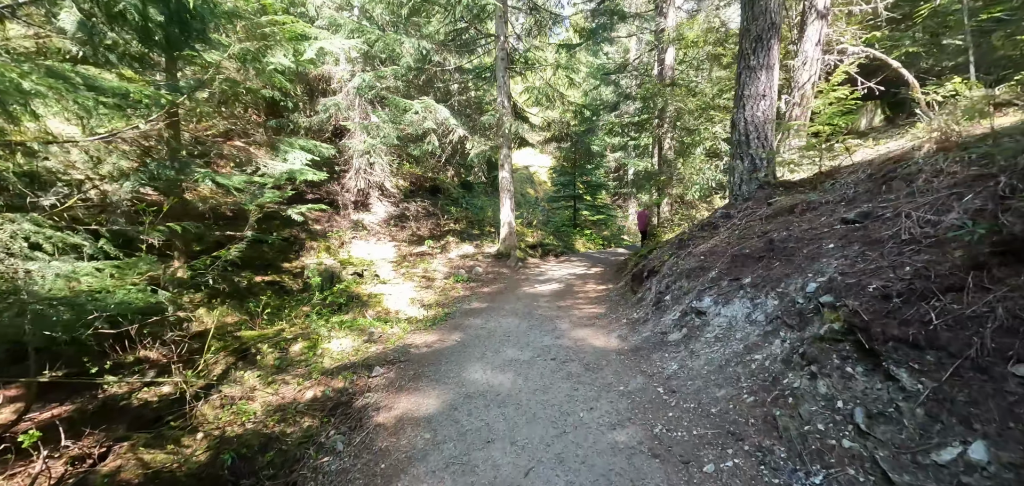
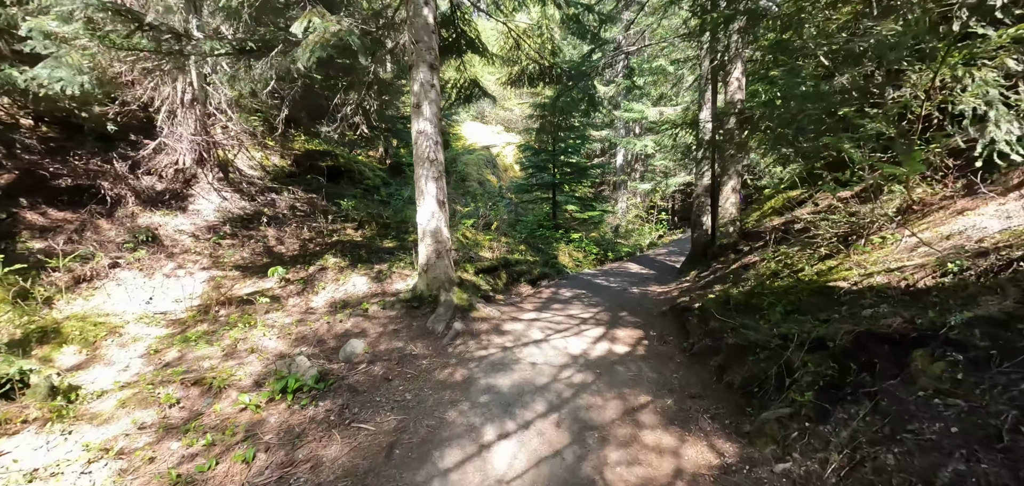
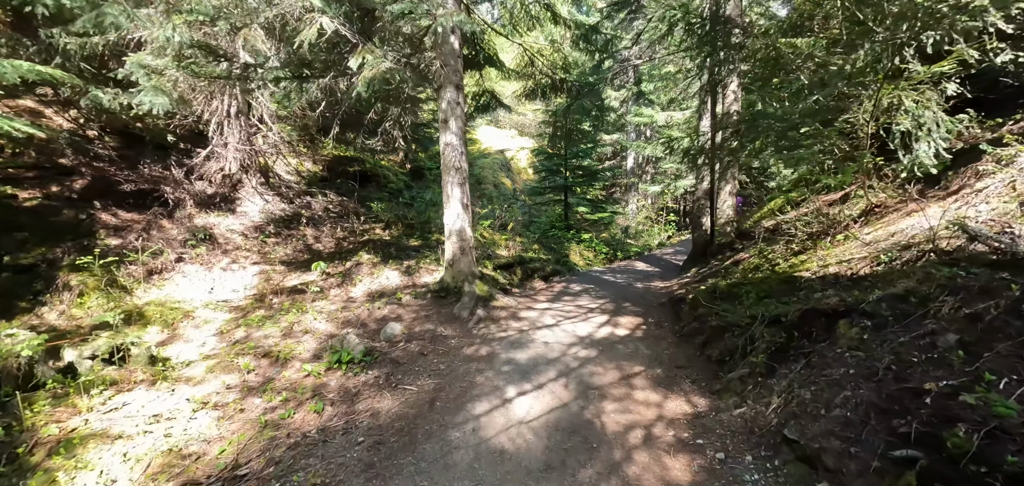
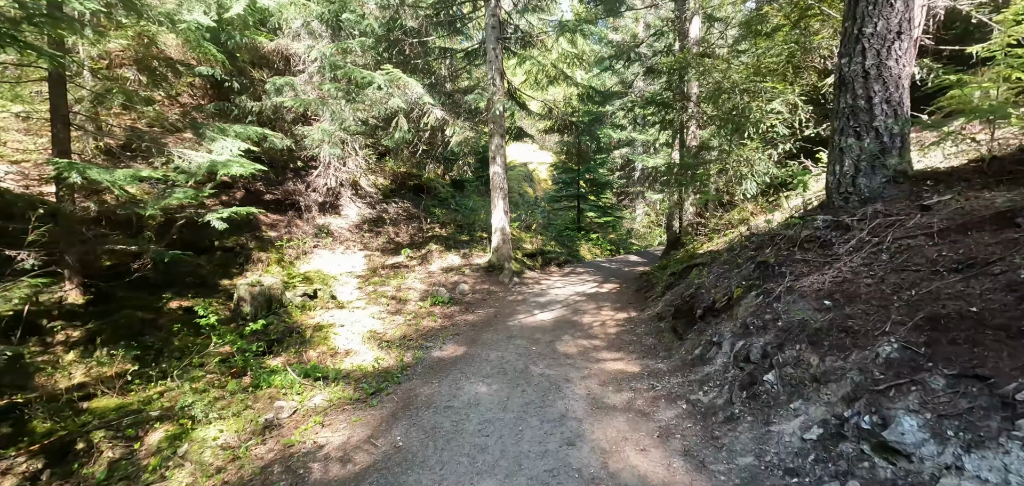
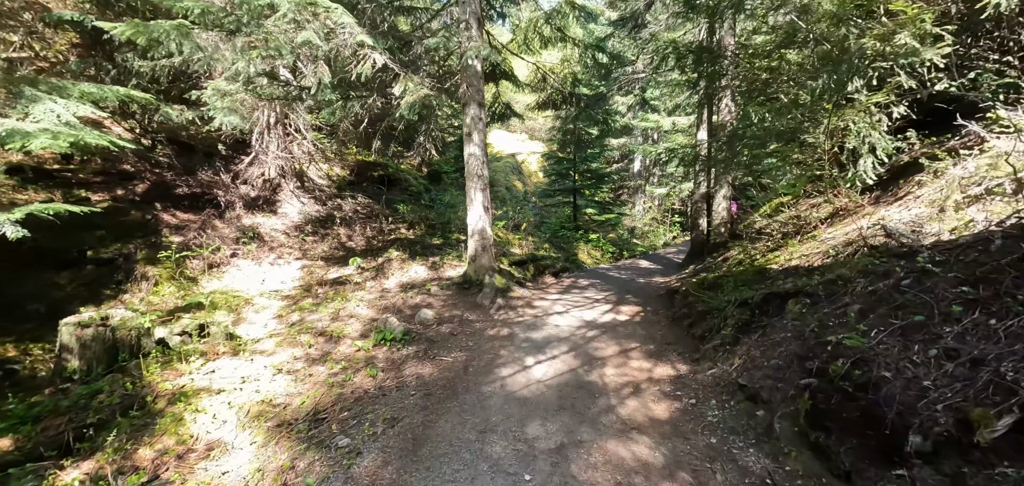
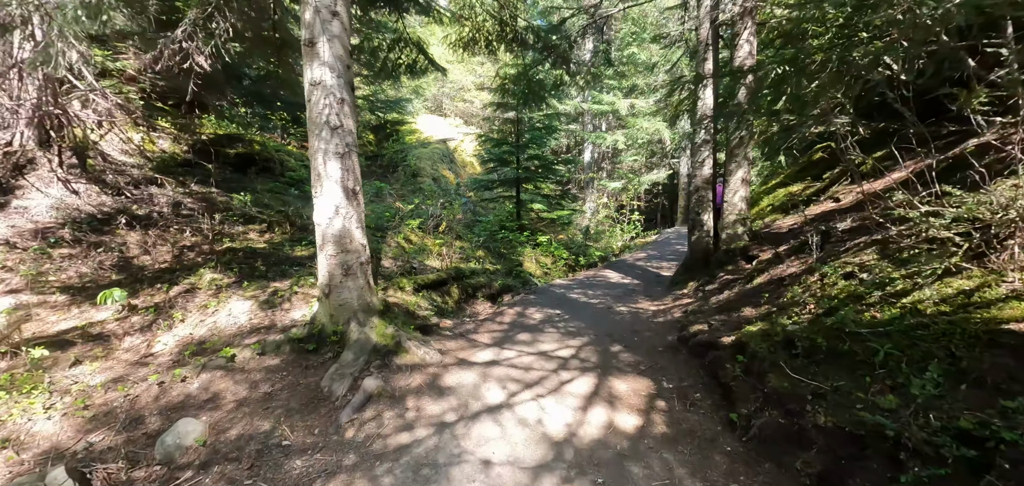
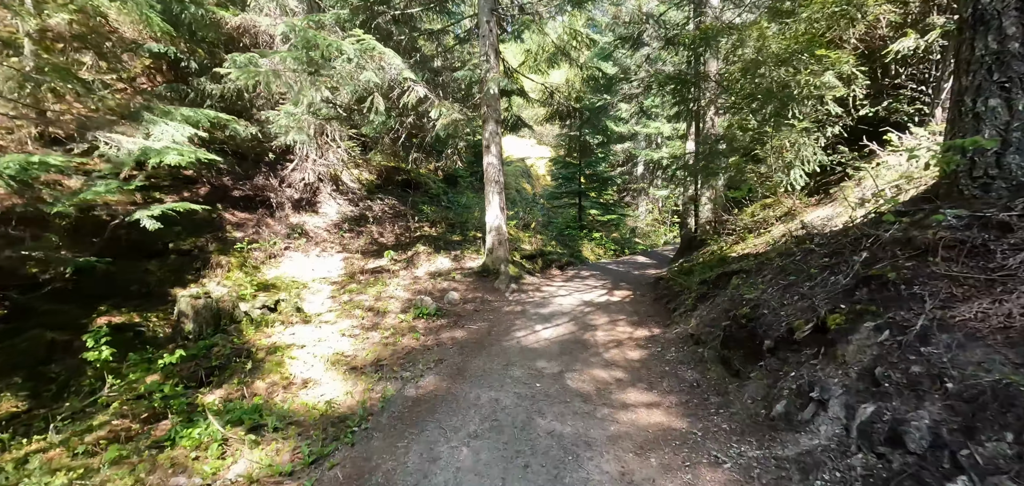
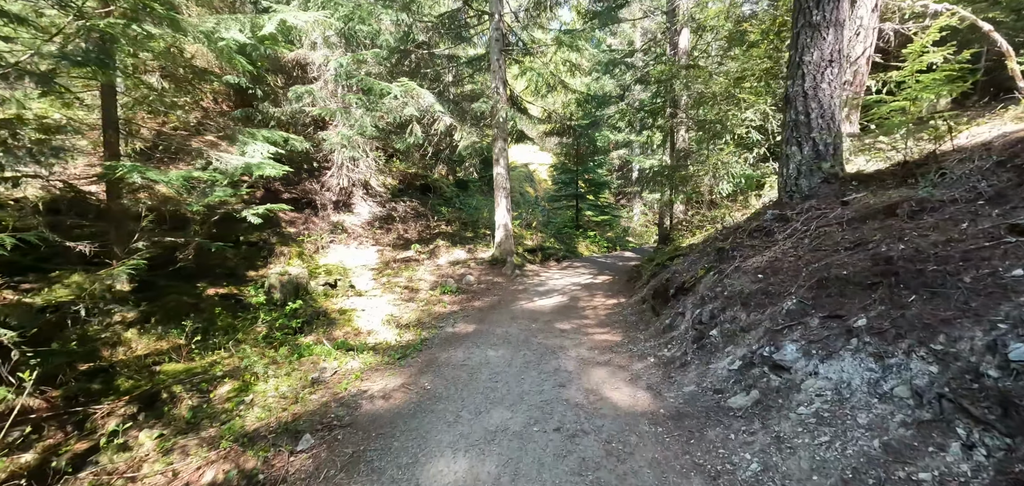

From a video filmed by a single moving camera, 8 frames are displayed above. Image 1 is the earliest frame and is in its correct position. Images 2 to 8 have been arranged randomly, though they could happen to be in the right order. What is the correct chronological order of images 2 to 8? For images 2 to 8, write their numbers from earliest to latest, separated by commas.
8, 4, 7, 5, 3, 2, 6
